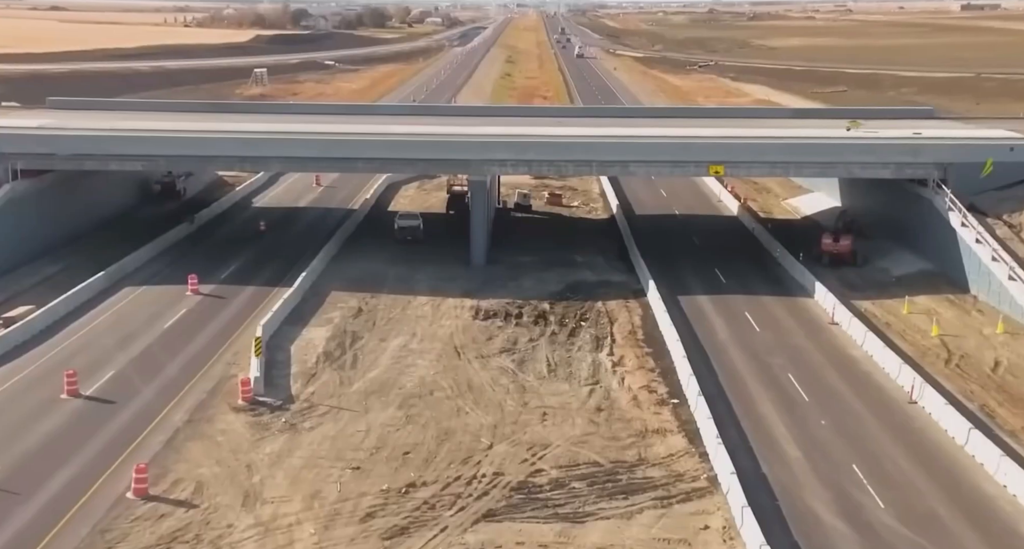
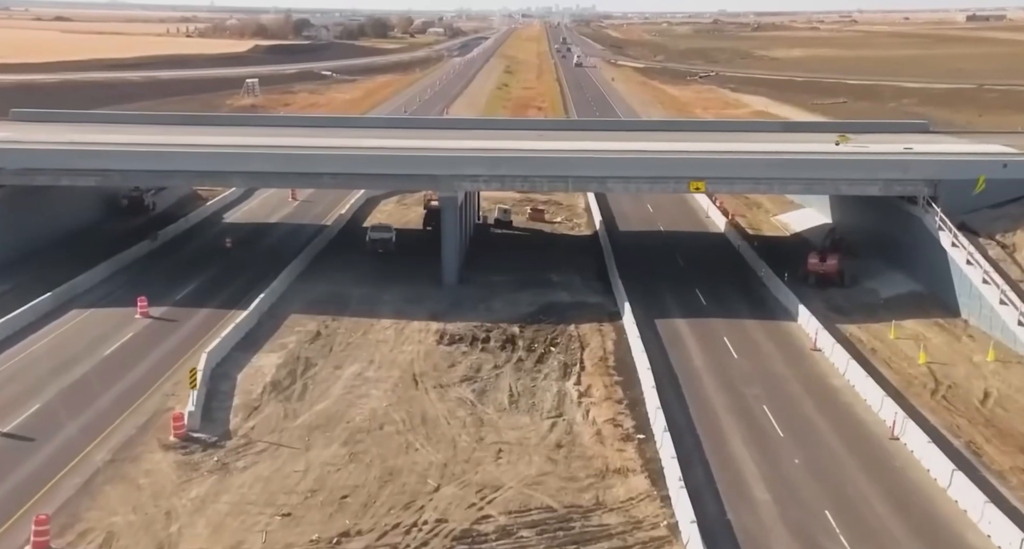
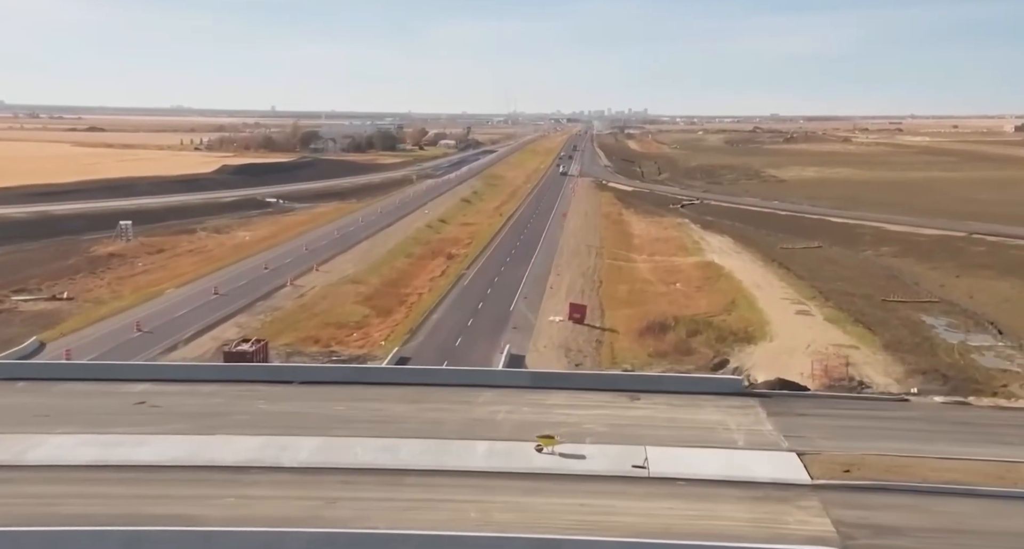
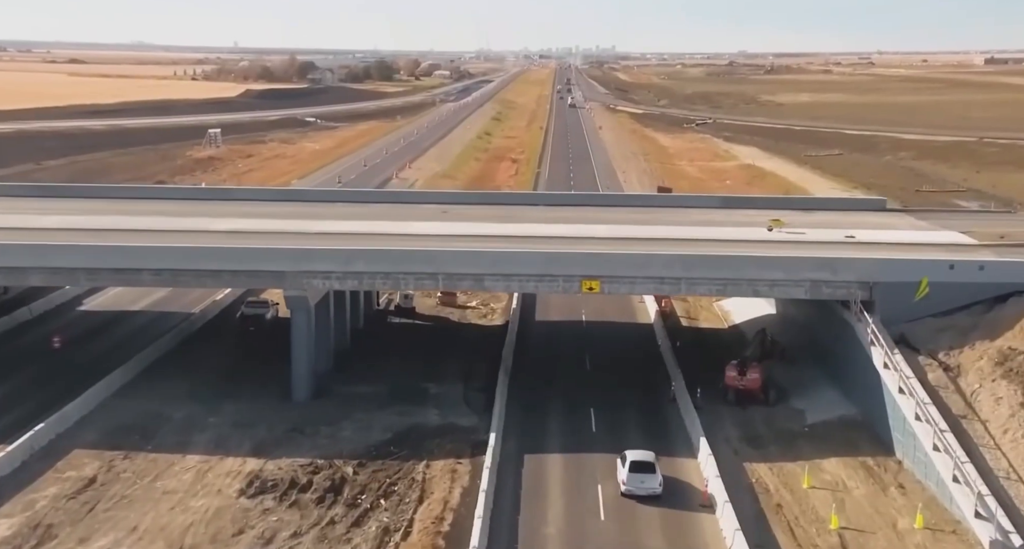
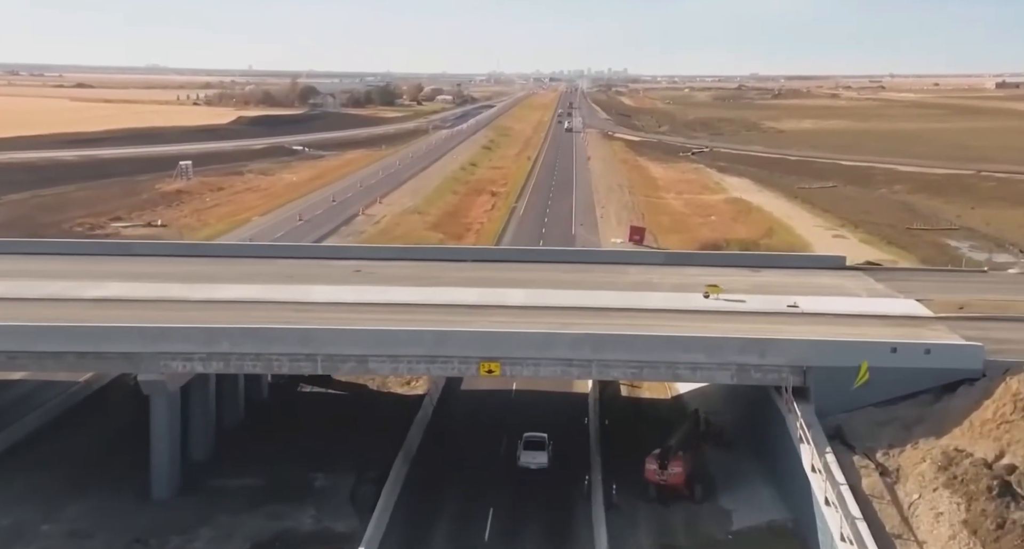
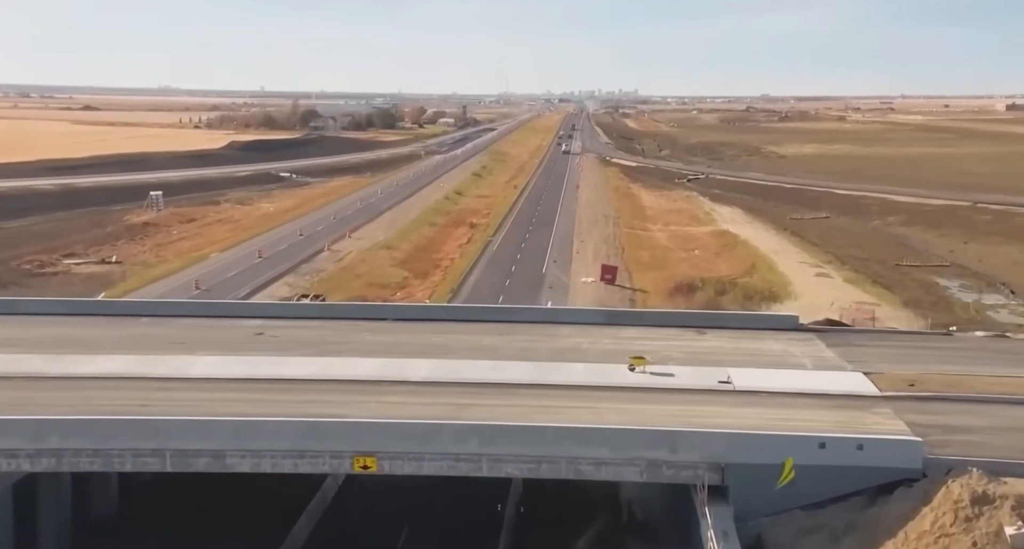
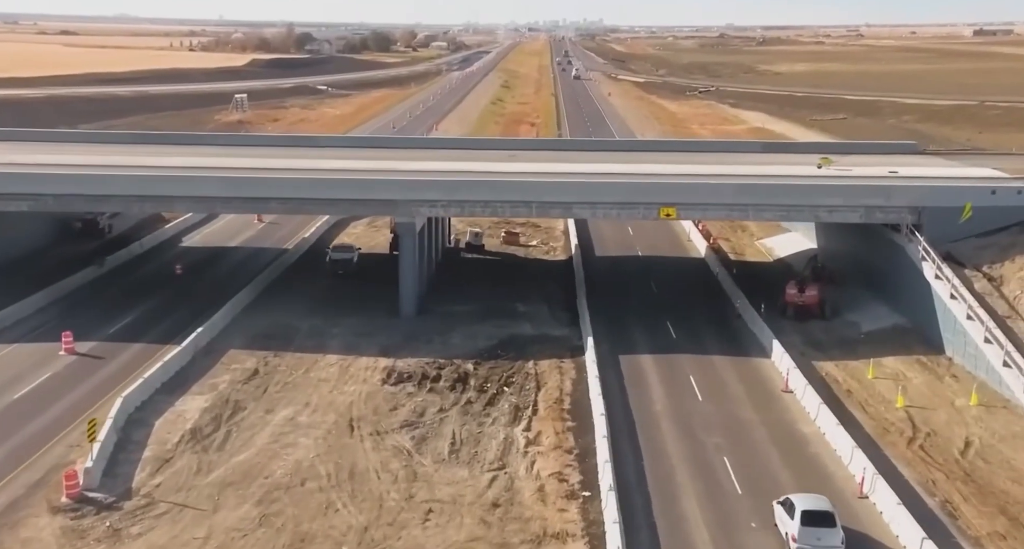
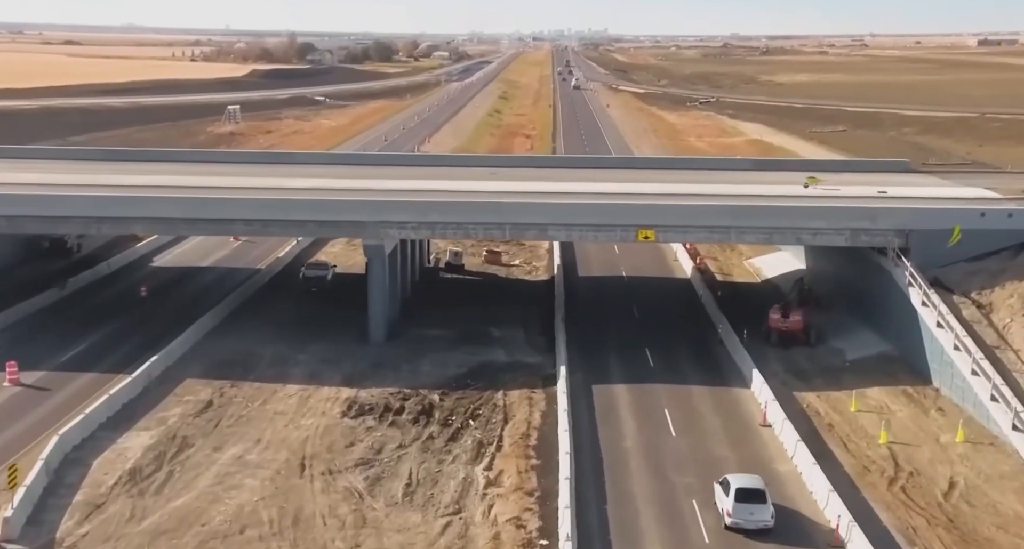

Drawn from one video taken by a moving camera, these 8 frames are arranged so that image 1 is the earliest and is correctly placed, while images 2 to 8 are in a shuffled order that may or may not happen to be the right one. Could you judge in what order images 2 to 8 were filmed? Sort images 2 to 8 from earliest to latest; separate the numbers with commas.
2, 7, 8, 4, 5, 6, 3
